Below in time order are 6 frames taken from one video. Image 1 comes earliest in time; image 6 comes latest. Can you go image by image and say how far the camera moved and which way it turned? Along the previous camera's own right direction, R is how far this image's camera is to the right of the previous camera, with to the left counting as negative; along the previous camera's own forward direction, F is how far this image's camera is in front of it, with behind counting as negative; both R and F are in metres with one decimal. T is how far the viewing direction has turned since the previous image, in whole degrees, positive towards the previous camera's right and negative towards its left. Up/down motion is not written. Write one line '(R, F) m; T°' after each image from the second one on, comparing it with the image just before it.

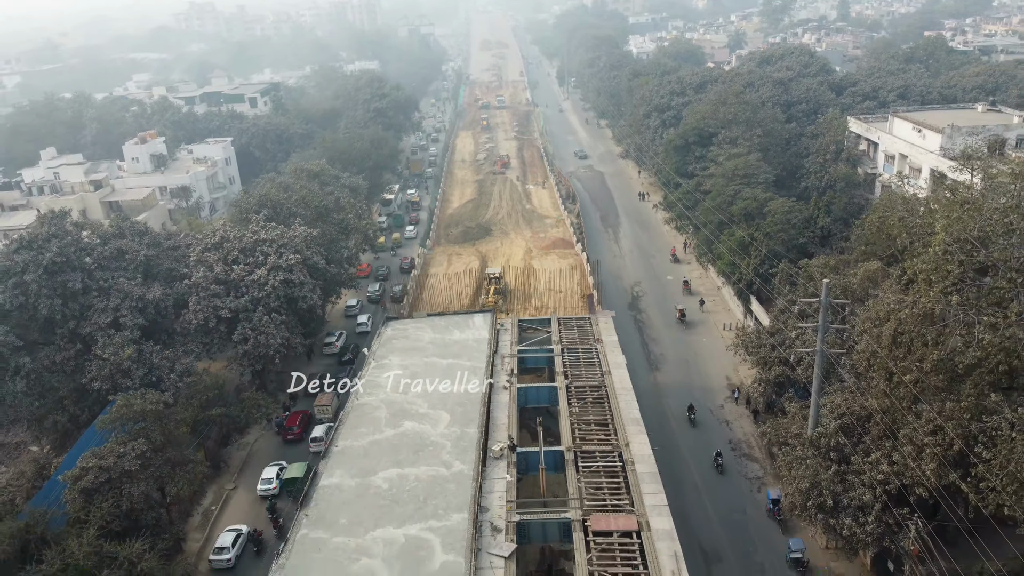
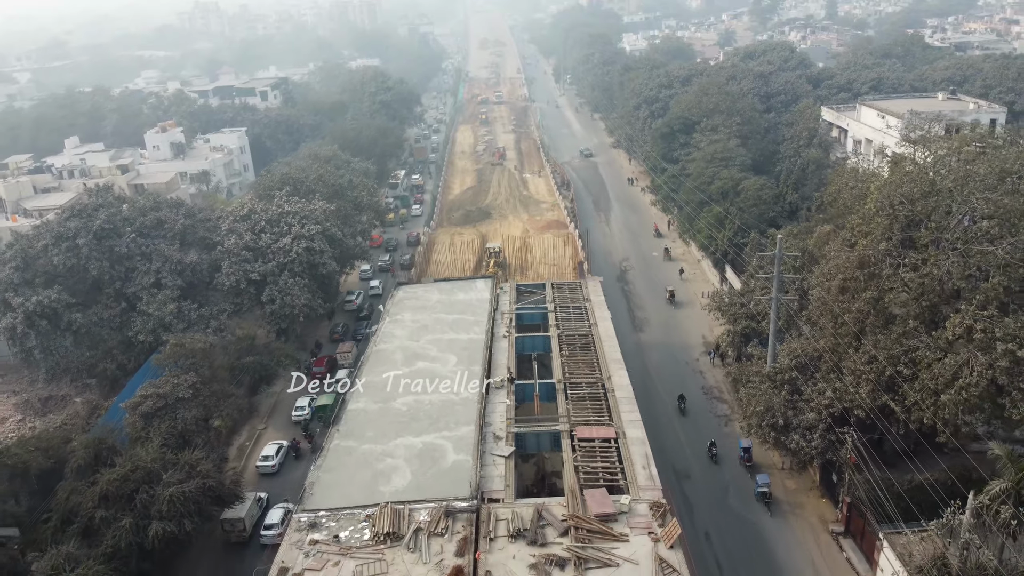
(0.0, -2.6) m; 0°
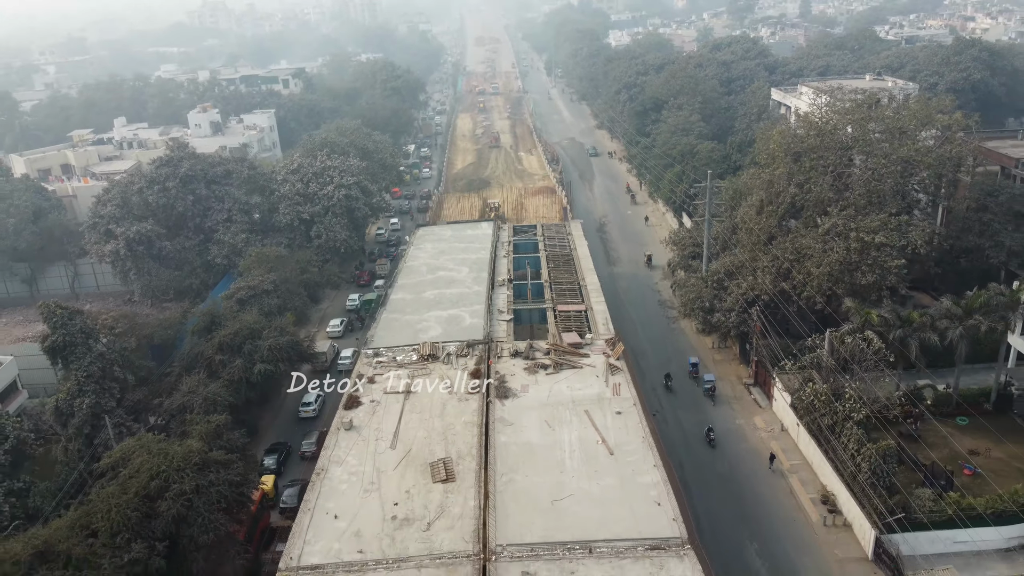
(-0.2, -6.2) m; 0°
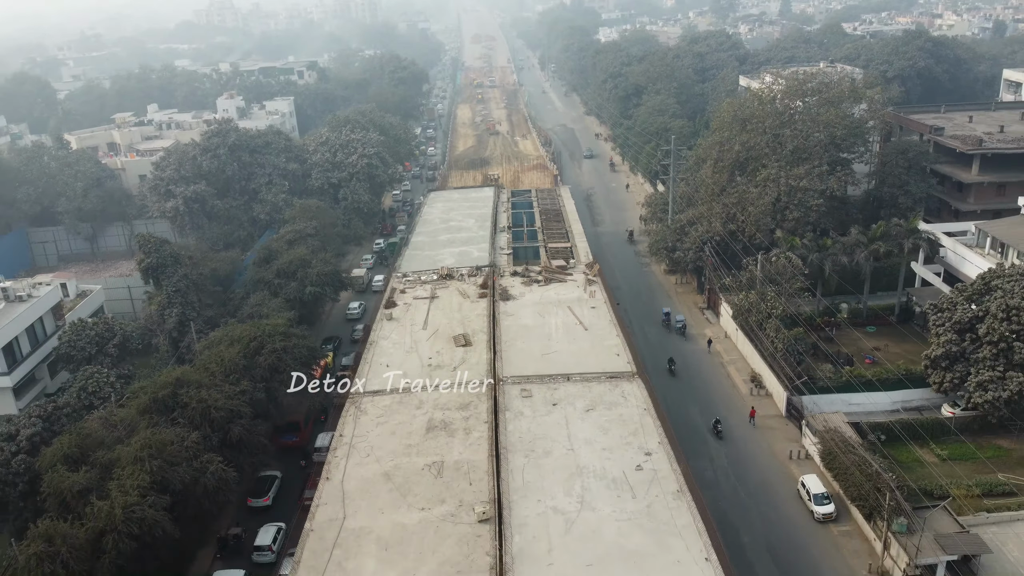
(-0.2, -5.2) m; 0°
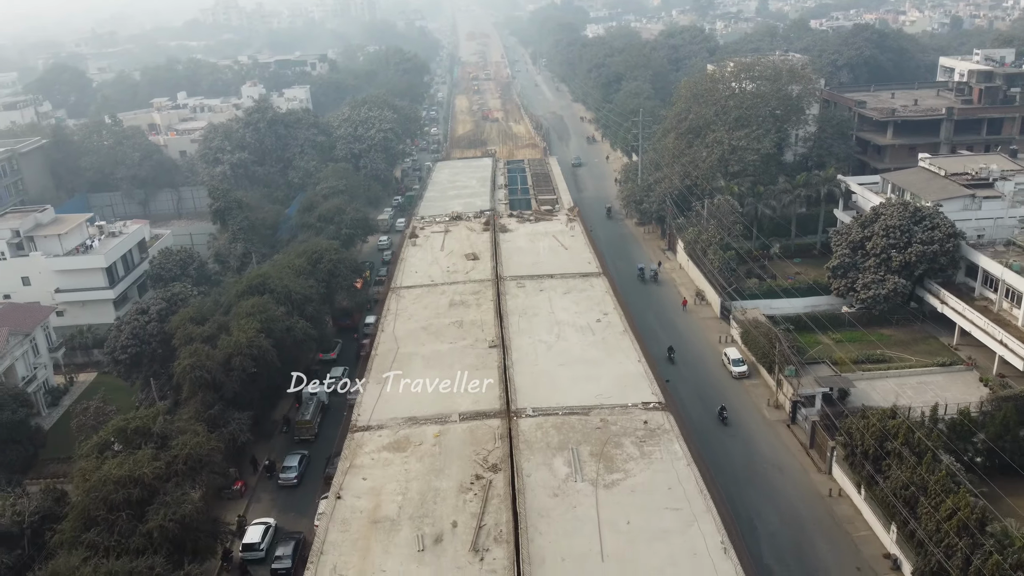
(-0.2, -6.1) m; 0°
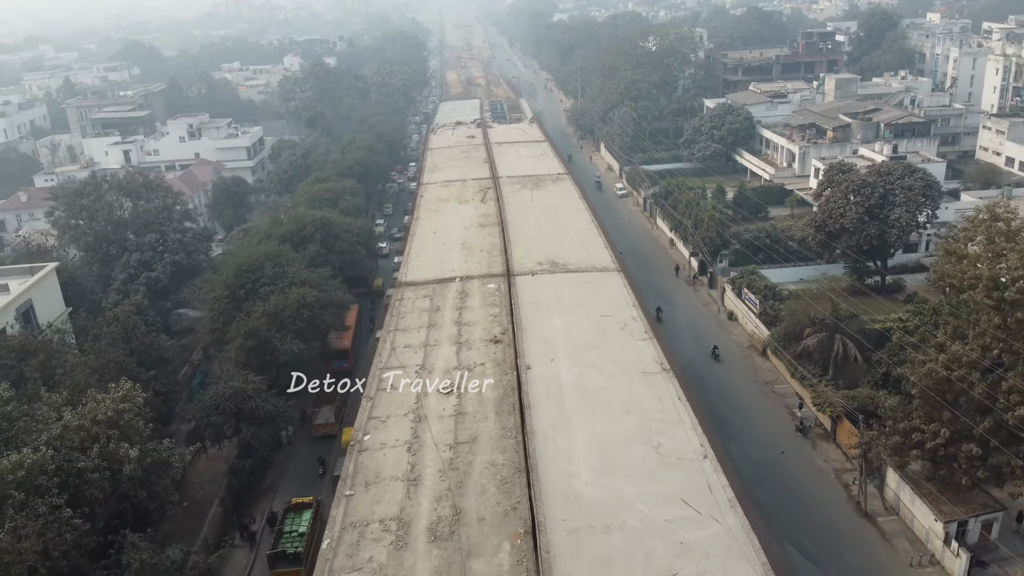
(-0.2, -18.1) m; +1°
